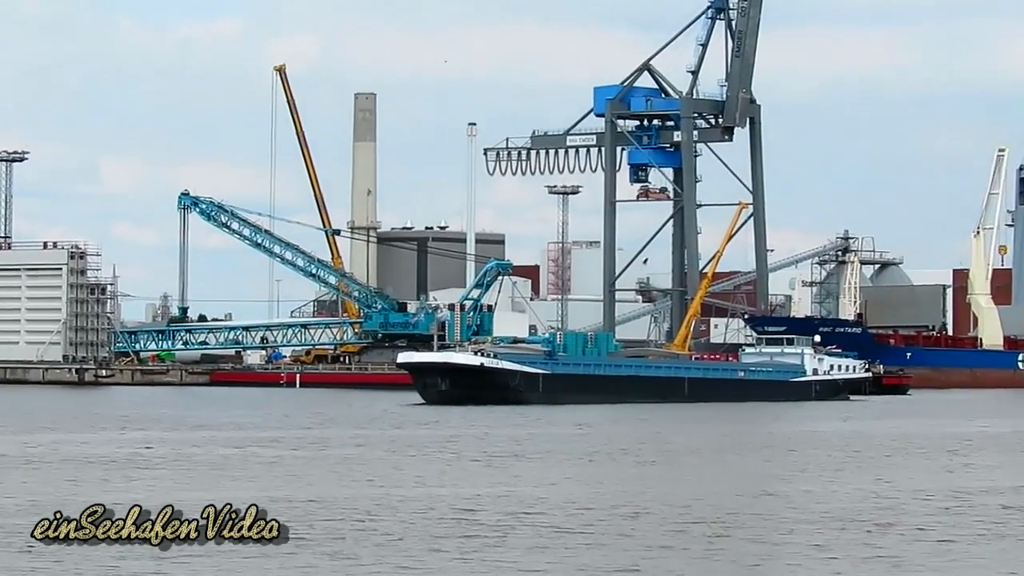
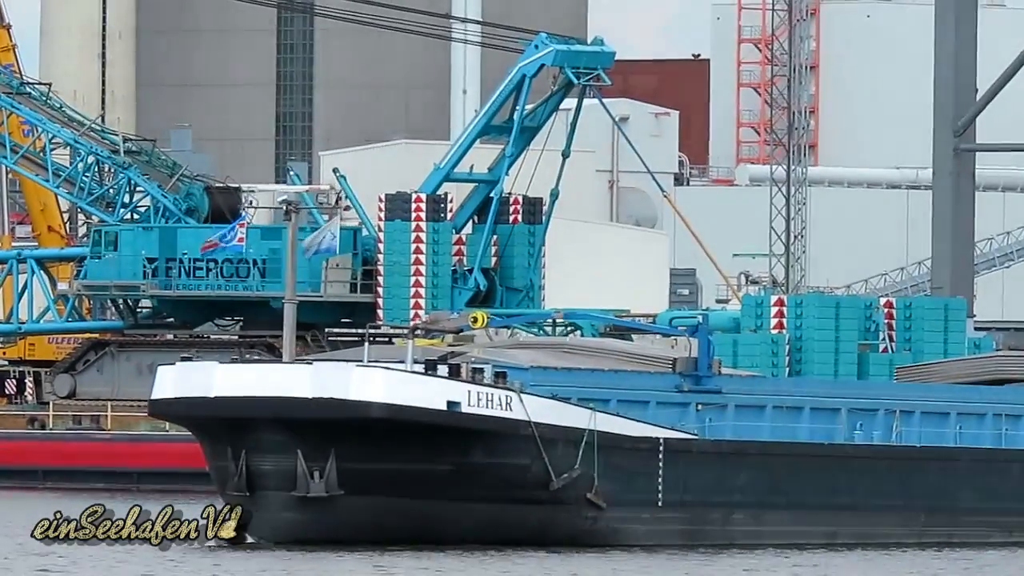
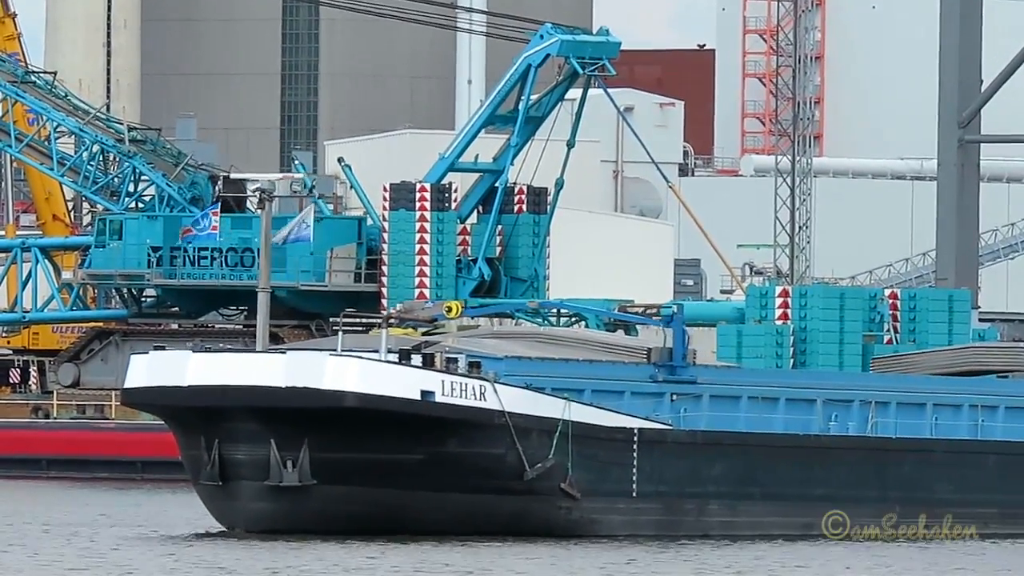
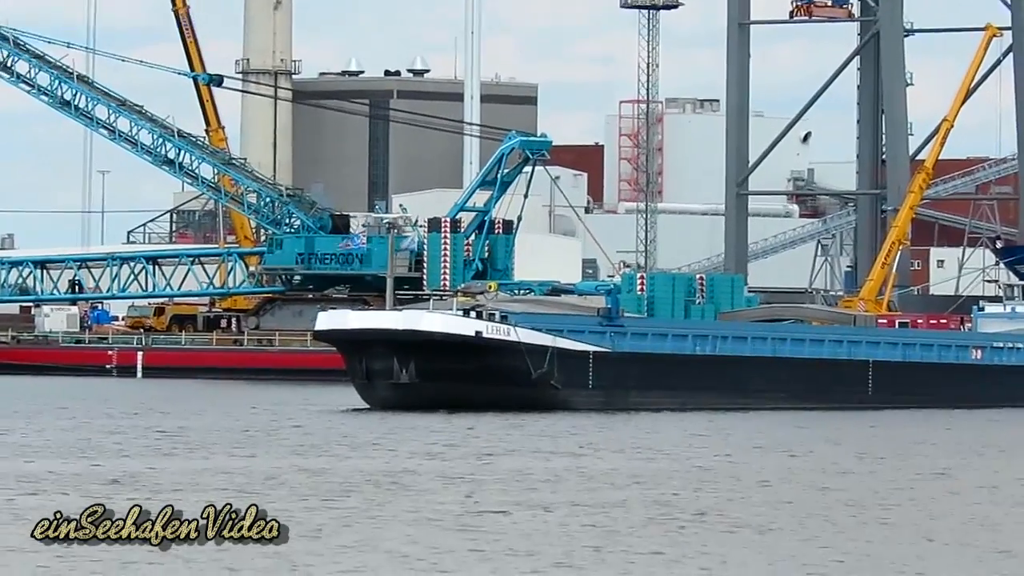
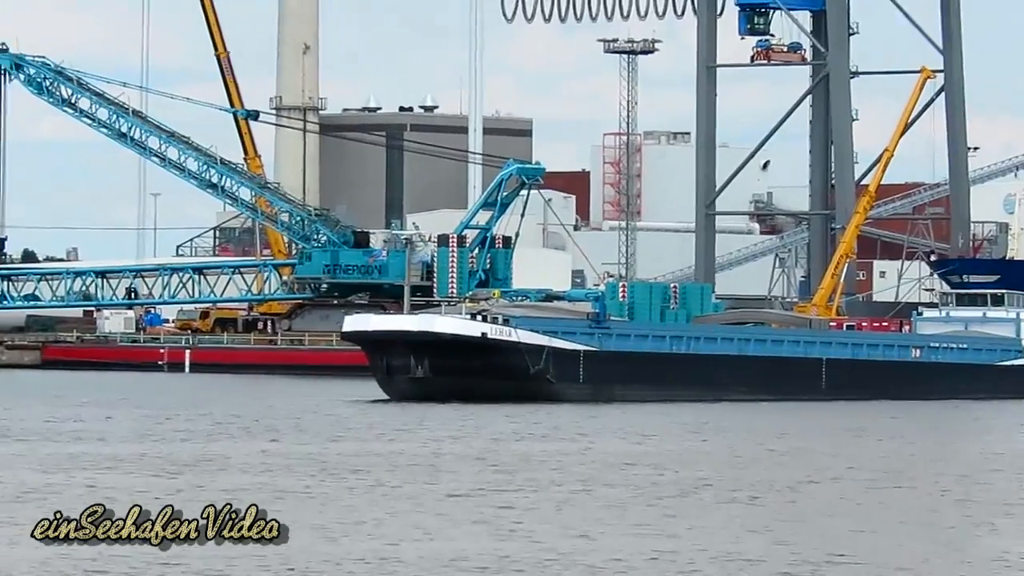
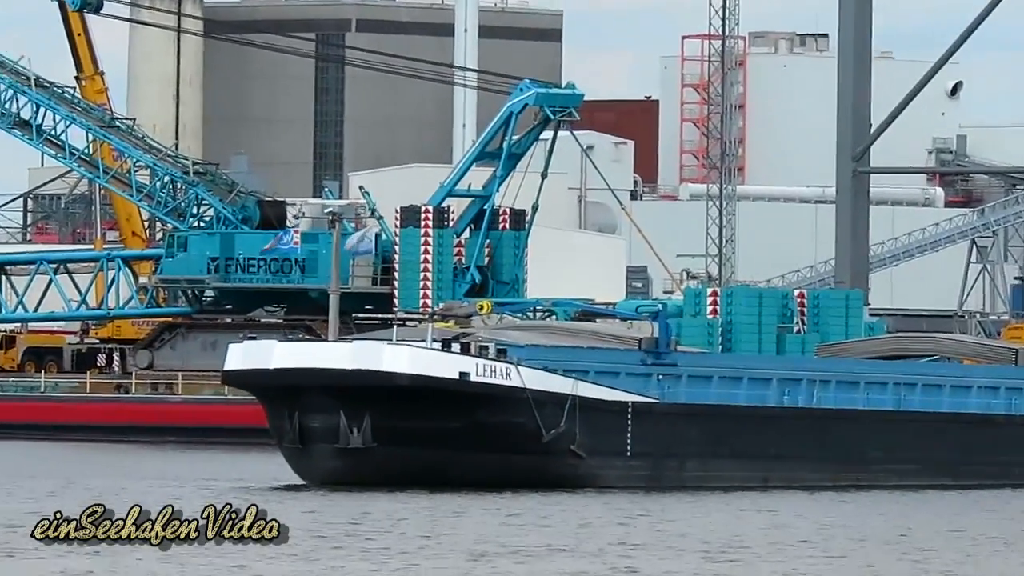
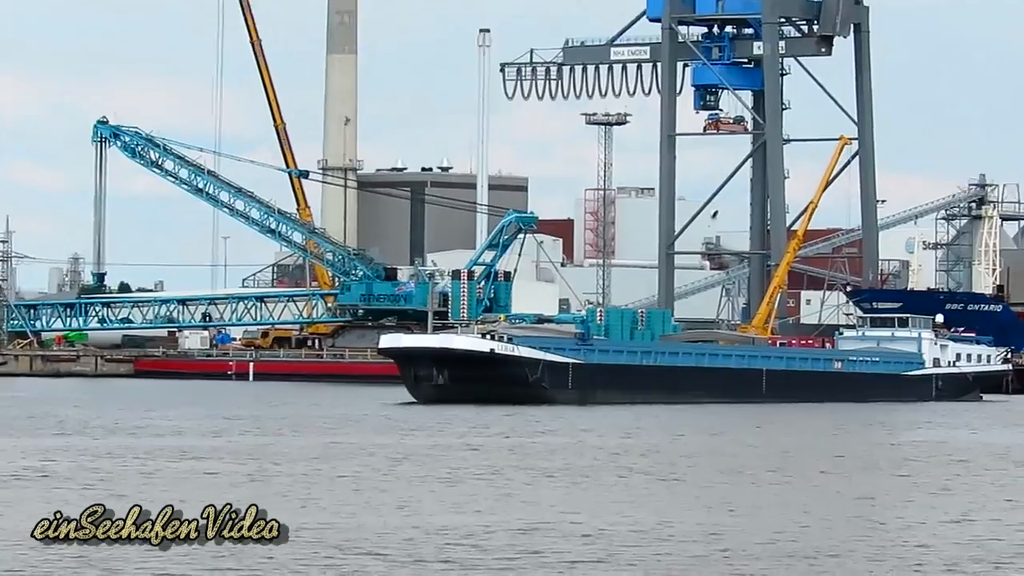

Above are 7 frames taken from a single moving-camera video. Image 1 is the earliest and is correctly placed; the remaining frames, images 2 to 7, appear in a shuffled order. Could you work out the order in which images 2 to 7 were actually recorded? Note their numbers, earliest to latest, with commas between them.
7, 5, 4, 6, 2, 3
